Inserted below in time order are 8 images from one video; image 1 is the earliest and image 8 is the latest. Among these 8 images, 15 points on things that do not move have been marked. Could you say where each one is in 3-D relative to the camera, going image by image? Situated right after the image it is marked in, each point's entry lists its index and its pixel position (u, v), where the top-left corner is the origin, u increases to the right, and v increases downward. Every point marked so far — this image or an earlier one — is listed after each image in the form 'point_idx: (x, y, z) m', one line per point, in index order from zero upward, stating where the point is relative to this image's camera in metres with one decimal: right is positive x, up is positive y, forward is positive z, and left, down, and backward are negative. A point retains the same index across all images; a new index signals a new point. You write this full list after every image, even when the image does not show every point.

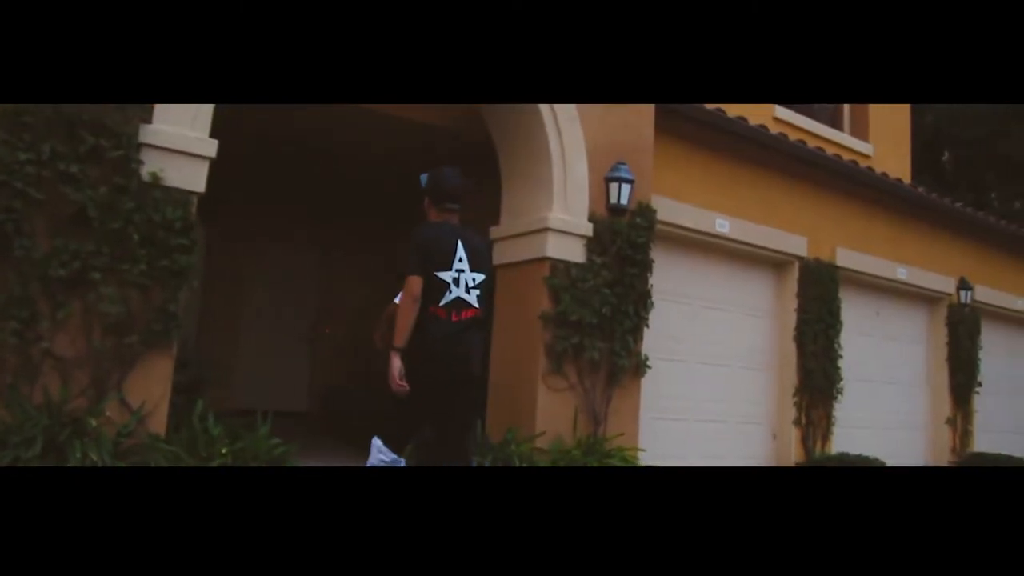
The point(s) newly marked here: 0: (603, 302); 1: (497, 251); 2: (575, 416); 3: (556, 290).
0: (+0.6, -0.1, +5.3) m
1: (-0.1, +0.3, +5.6) m
2: (+0.4, -0.8, +5.2) m
3: (+0.3, 0.0, +5.2) m
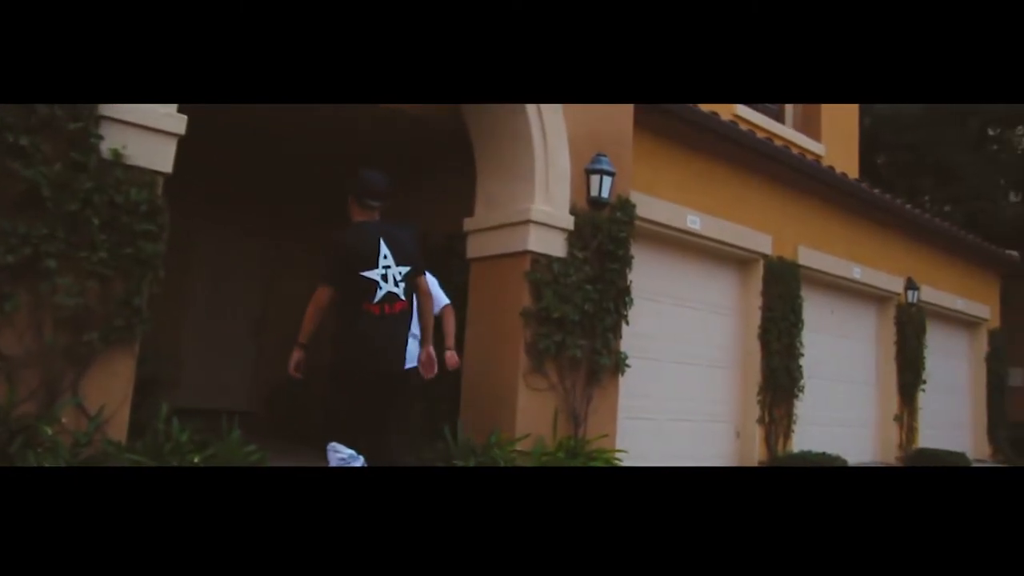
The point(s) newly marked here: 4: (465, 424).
0: (+0.5, -0.1, +5.1) m
1: (-0.3, +0.3, +5.3) m
2: (+0.3, -0.8, +5.0) m
3: (+0.2, 0.0, +5.0) m
4: (-0.2, -0.8, +5.1) m
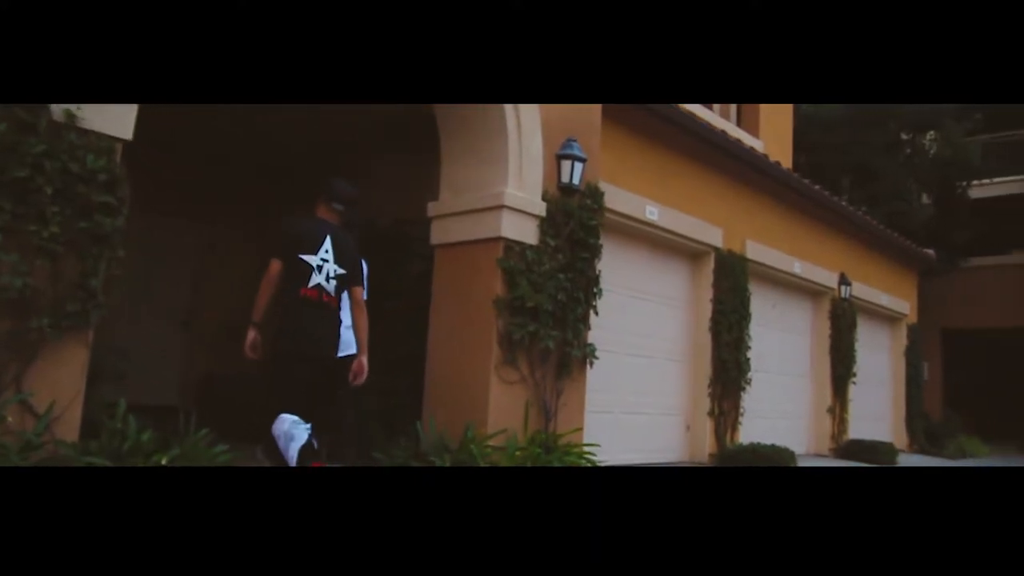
0: (+0.3, 0.0, +4.9) m
1: (-0.5, +0.4, +5.1) m
2: (+0.1, -0.7, +4.8) m
3: (0.0, +0.1, +4.8) m
4: (-0.4, -0.8, +4.8) m
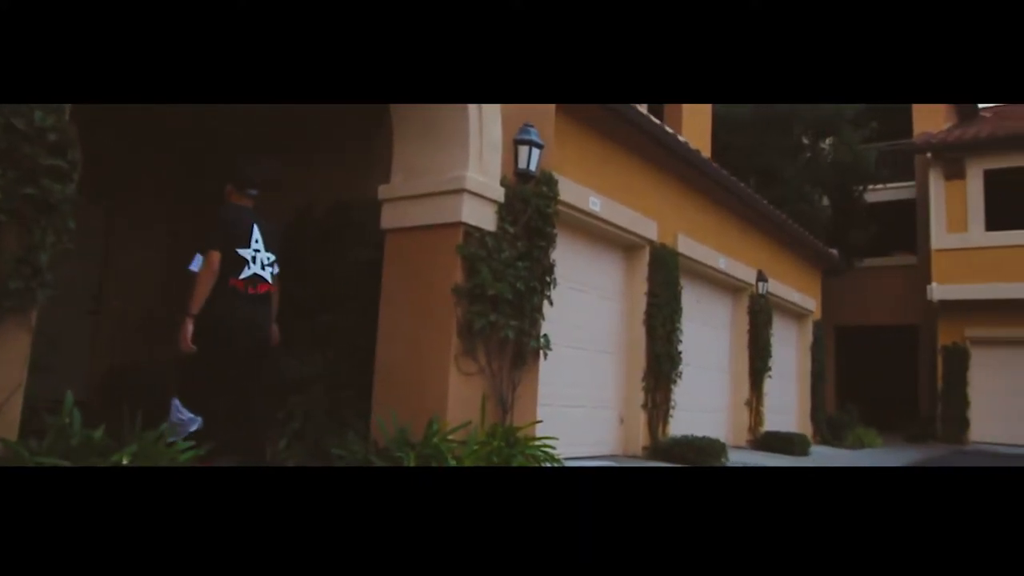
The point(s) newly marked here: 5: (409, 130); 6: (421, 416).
0: (0.0, +0.1, +4.7) m
1: (-0.7, +0.4, +4.8) m
2: (-0.2, -0.6, +4.6) m
3: (-0.2, +0.2, +4.6) m
4: (-0.7, -0.7, +4.6) m
5: (-0.6, +1.0, +4.9) m
6: (-0.5, -0.7, +4.5) m
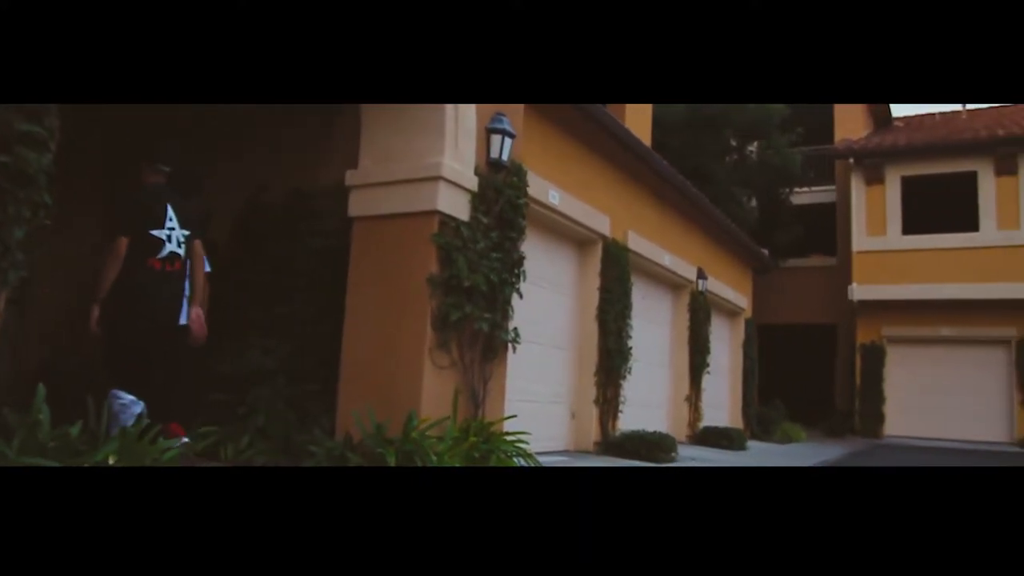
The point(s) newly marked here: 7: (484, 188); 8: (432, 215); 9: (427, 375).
0: (-0.1, +0.1, +4.6) m
1: (-0.9, +0.5, +4.6) m
2: (-0.3, -0.6, +4.5) m
3: (-0.4, +0.2, +4.5) m
4: (-0.8, -0.6, +4.4) m
5: (-0.7, +1.0, +4.7) m
6: (-0.7, -0.7, +4.4) m
7: (-0.2, +0.6, +4.6) m
8: (-0.4, +0.4, +4.4) m
9: (-0.5, -0.5, +4.4) m
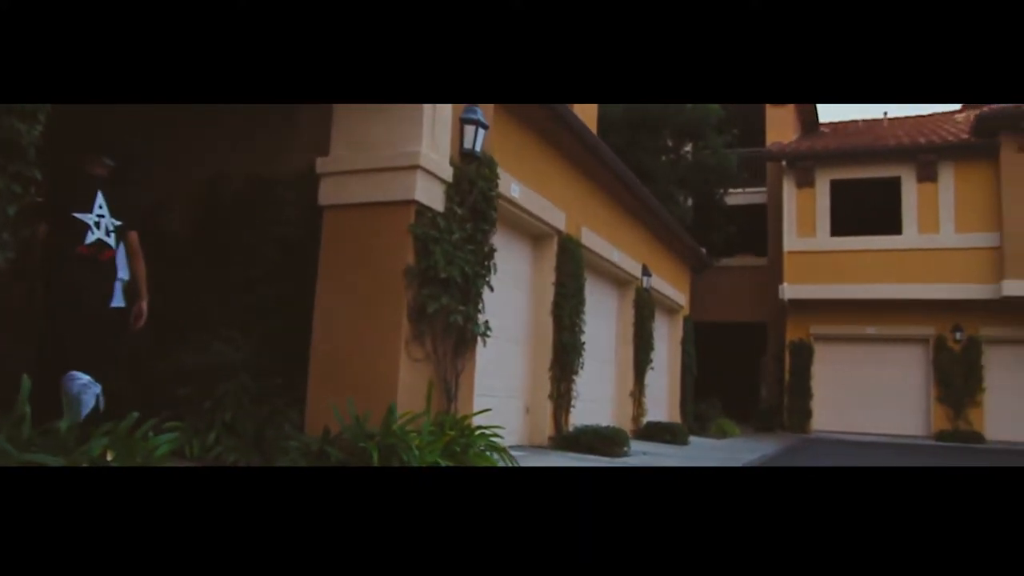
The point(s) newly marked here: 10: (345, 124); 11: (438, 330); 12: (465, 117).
0: (-0.3, +0.2, +4.5) m
1: (-1.0, +0.6, +4.5) m
2: (-0.4, -0.6, +4.4) m
3: (-0.5, +0.2, +4.4) m
4: (-0.9, -0.6, +4.3) m
5: (-0.9, +1.1, +4.6) m
6: (-0.8, -0.6, +4.3) m
7: (-0.3, +0.6, +4.6) m
8: (-0.6, +0.4, +4.4) m
9: (-0.6, -0.4, +4.3) m
10: (-0.9, +1.0, +4.6) m
11: (-0.4, -0.2, +4.4) m
12: (-0.3, +1.0, +4.6) m
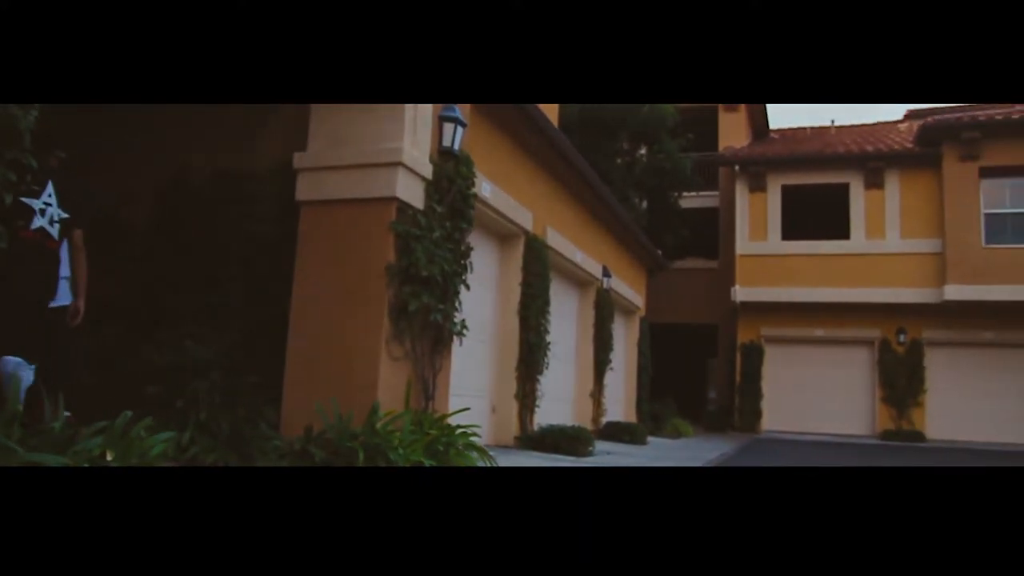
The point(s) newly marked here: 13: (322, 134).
0: (-0.4, +0.2, +4.5) m
1: (-1.1, +0.6, +4.4) m
2: (-0.5, -0.5, +4.3) m
3: (-0.6, +0.3, +4.3) m
4: (-1.0, -0.6, +4.2) m
5: (-1.0, +1.1, +4.5) m
6: (-0.9, -0.6, +4.2) m
7: (-0.4, +0.6, +4.5) m
8: (-0.7, +0.5, +4.3) m
9: (-0.7, -0.4, +4.2) m
10: (-1.0, +1.0, +4.5) m
11: (-0.5, -0.2, +4.4) m
12: (-0.4, +1.0, +4.6) m
13: (-1.0, +0.9, +4.5) m
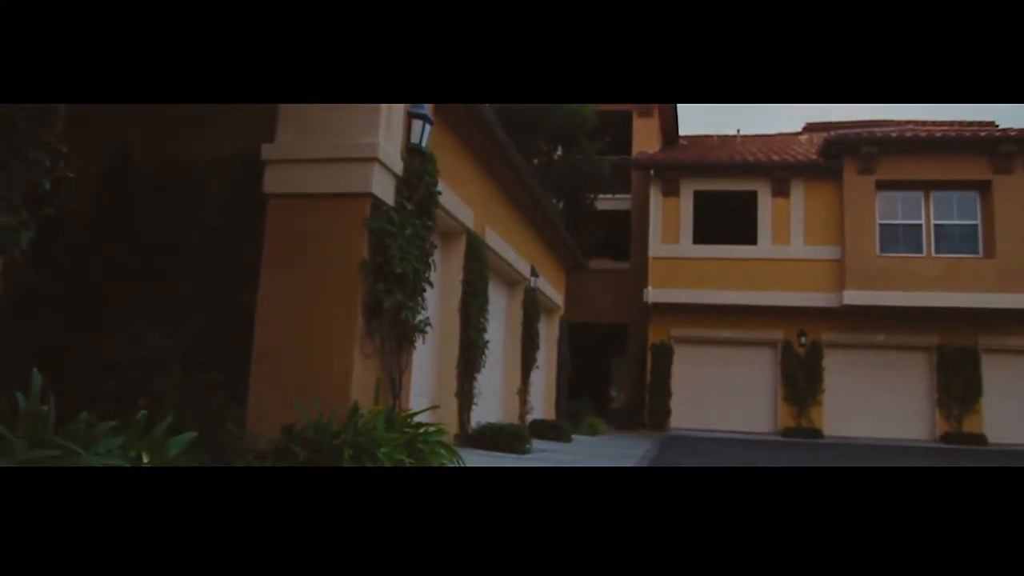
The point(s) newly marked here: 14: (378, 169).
0: (-0.5, +0.2, +4.5) m
1: (-1.2, +0.6, +4.3) m
2: (-0.7, -0.5, +4.3) m
3: (-0.7, +0.3, +4.3) m
4: (-1.2, -0.6, +4.1) m
5: (-1.1, +1.1, +4.4) m
6: (-1.0, -0.6, +4.1) m
7: (-0.6, +0.6, +4.5) m
8: (-0.8, +0.5, +4.2) m
9: (-0.8, -0.4, +4.2) m
10: (-1.2, +1.0, +4.4) m
11: (-0.7, -0.2, +4.4) m
12: (-0.5, +1.0, +4.6) m
13: (-1.2, +0.9, +4.4) m
14: (-0.7, +0.6, +4.3) m
